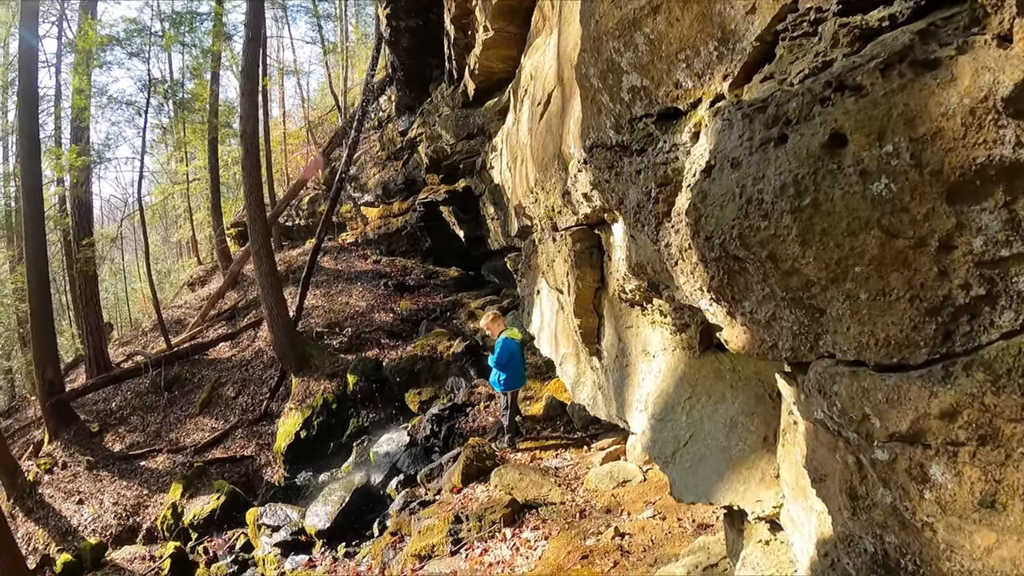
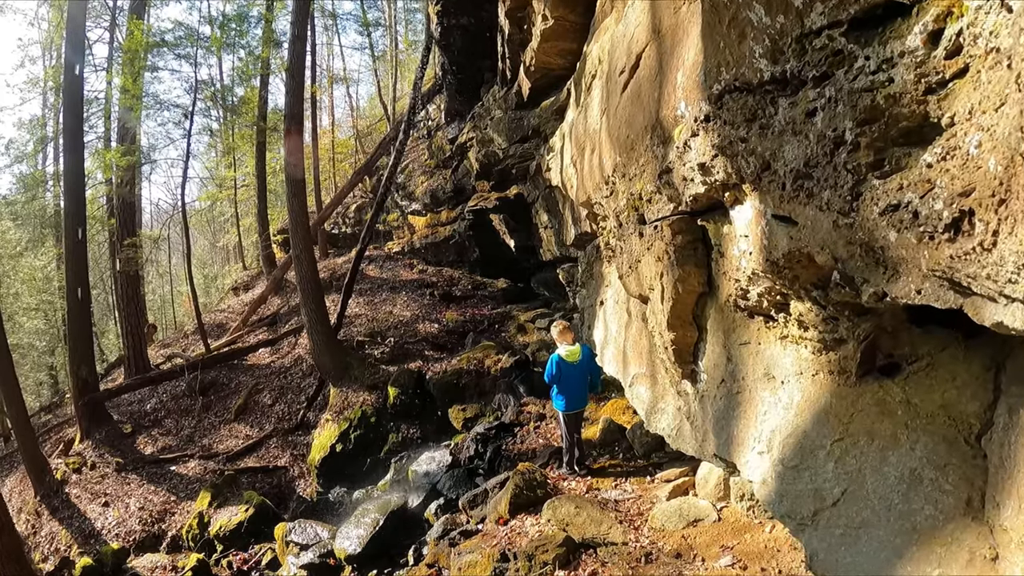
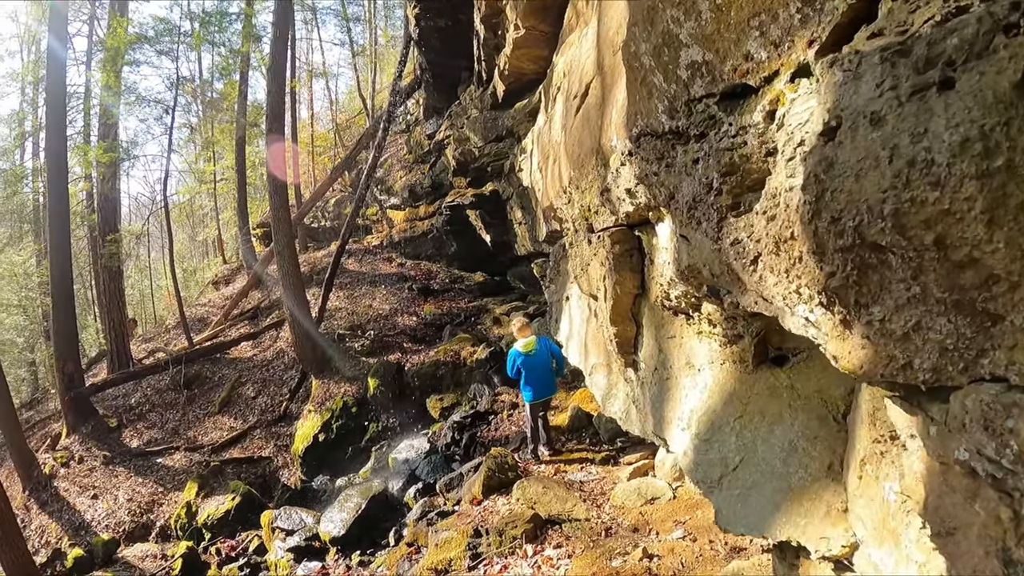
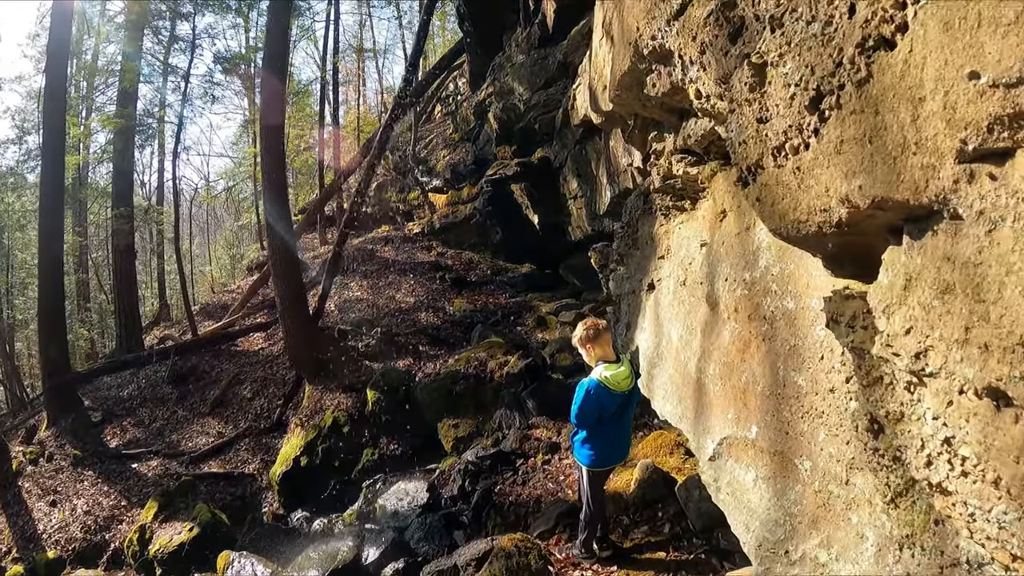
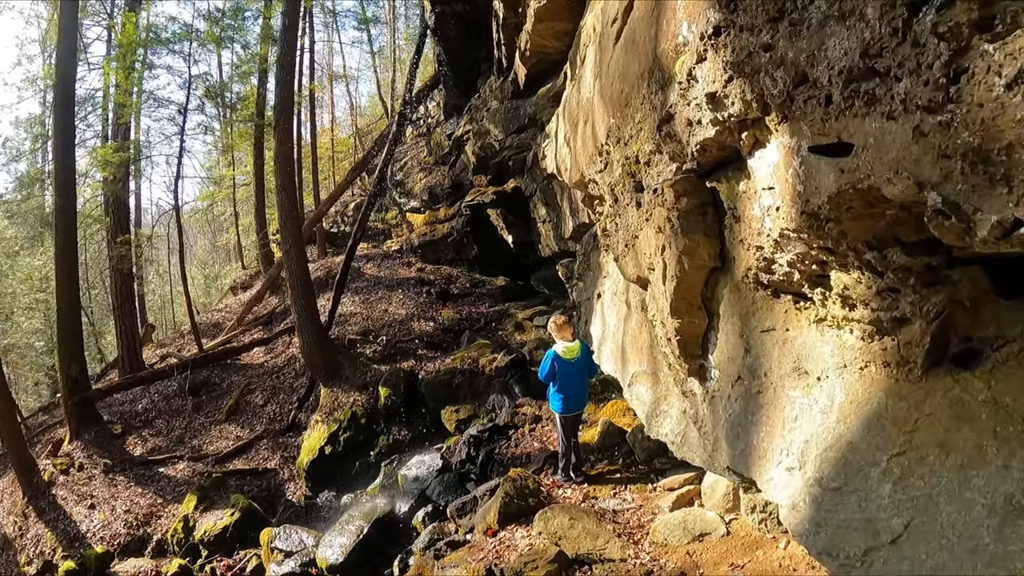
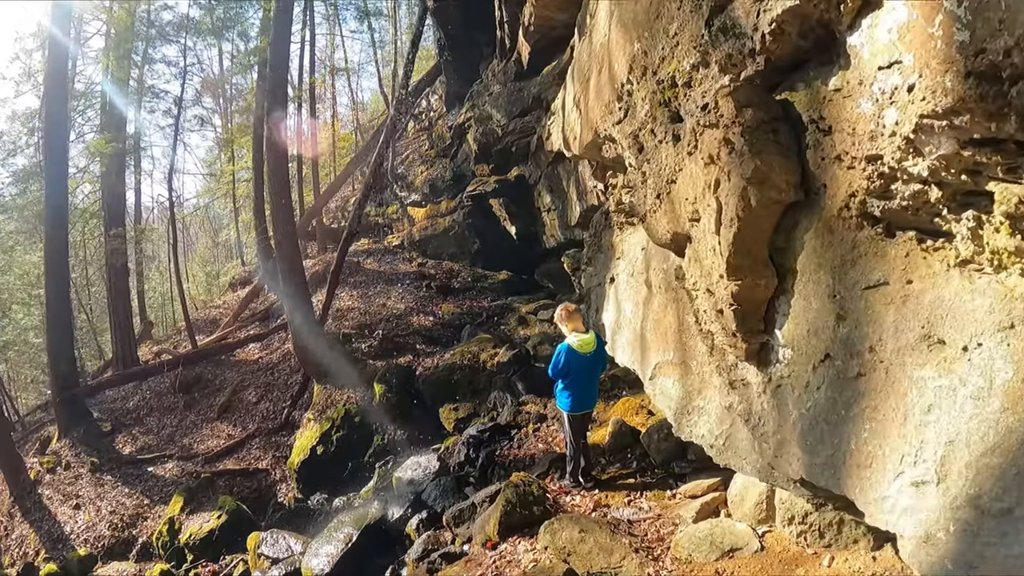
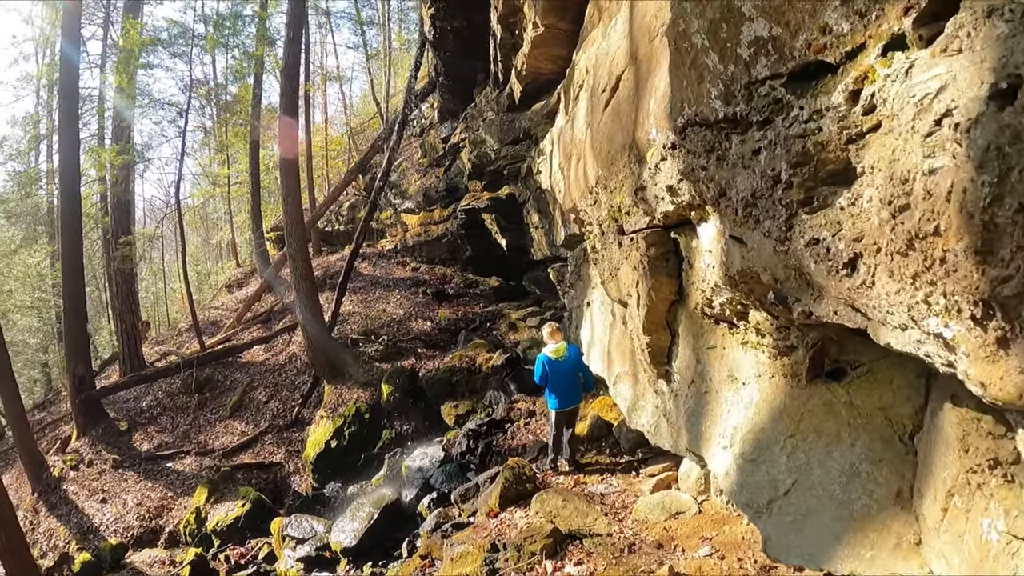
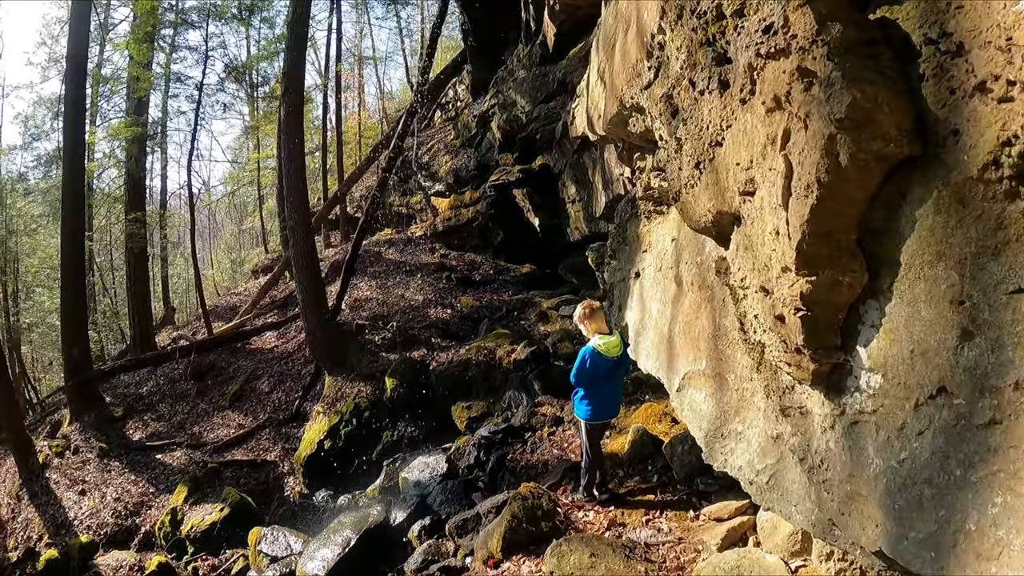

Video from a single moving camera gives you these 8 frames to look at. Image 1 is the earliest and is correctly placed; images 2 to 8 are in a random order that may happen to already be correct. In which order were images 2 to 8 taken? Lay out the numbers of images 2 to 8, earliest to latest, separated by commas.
3, 7, 2, 5, 6, 8, 4
